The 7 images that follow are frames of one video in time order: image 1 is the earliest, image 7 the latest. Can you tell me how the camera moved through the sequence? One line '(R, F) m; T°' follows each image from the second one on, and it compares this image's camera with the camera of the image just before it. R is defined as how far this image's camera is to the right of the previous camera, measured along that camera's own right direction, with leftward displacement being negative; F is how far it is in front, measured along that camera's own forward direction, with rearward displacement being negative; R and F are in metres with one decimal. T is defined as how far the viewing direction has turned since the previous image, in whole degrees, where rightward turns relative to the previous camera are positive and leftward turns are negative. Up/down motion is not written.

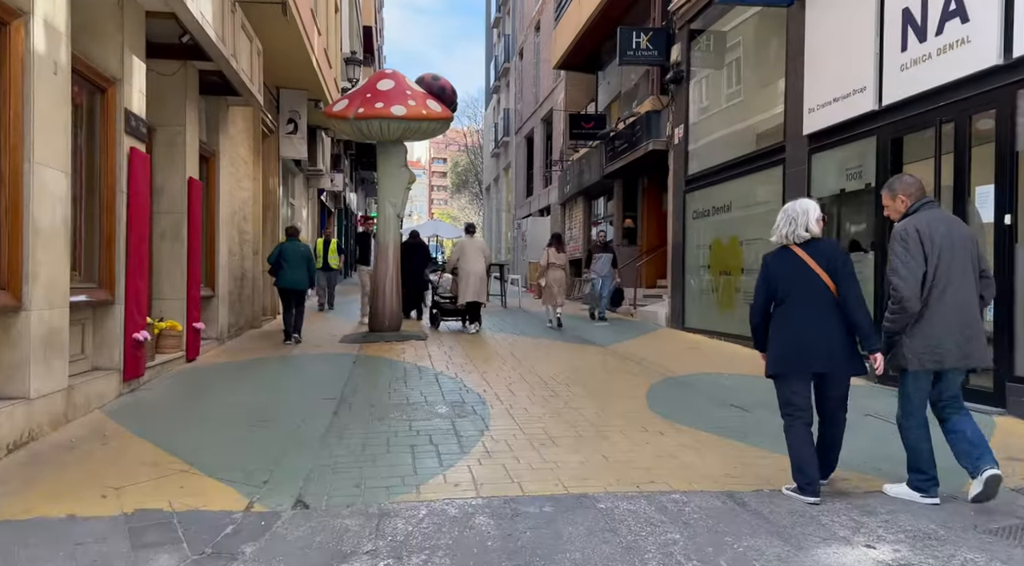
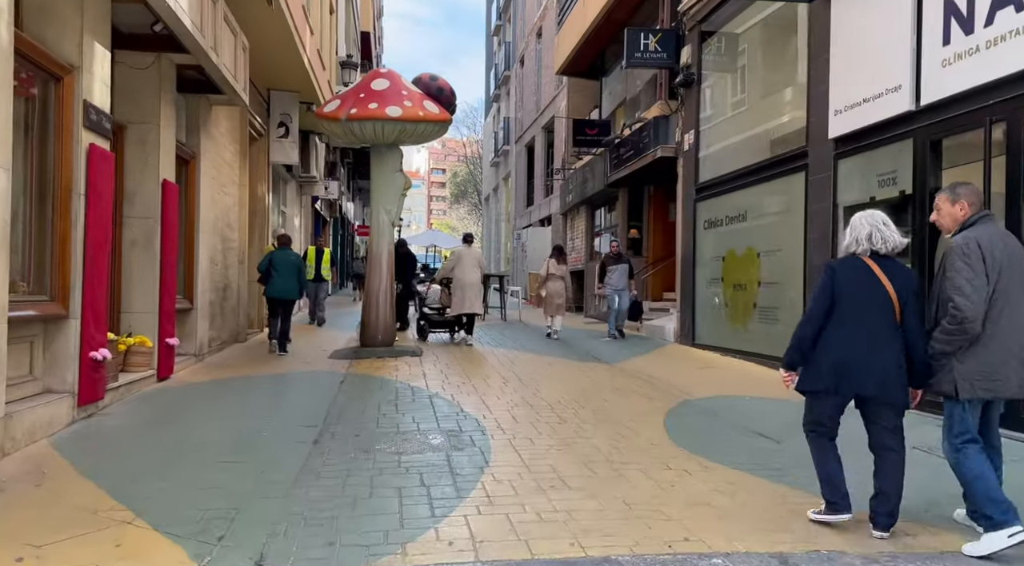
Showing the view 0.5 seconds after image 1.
(0.0, +0.7) m; 0°
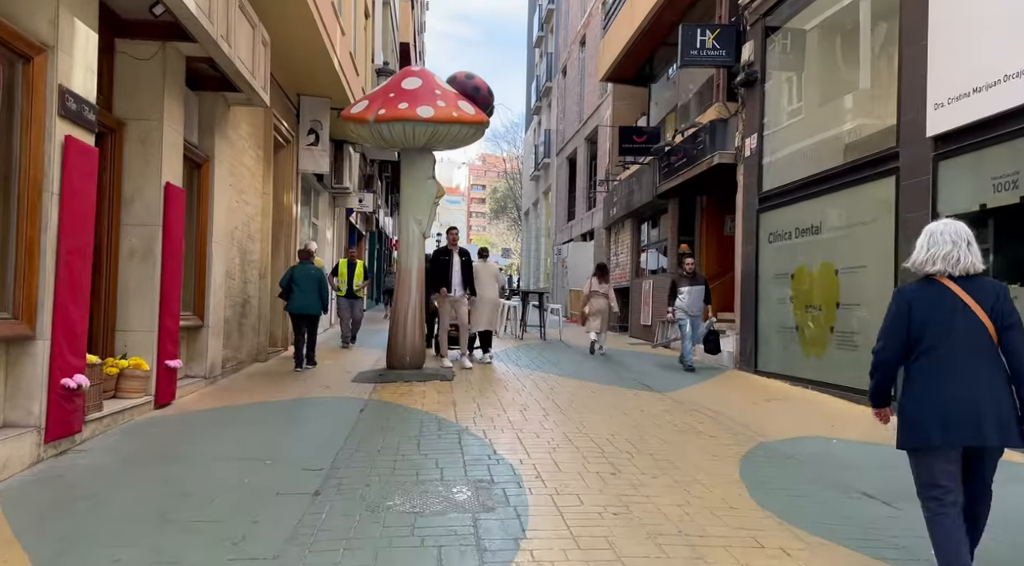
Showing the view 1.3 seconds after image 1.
(0.0, +1.0) m; -3°
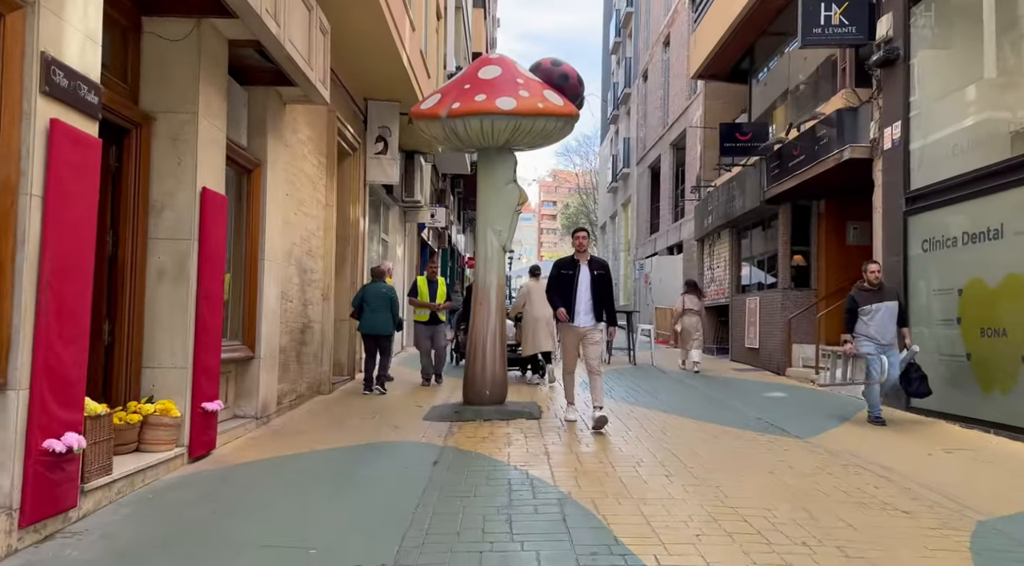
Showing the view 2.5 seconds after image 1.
(-0.3, +1.5) m; -5°
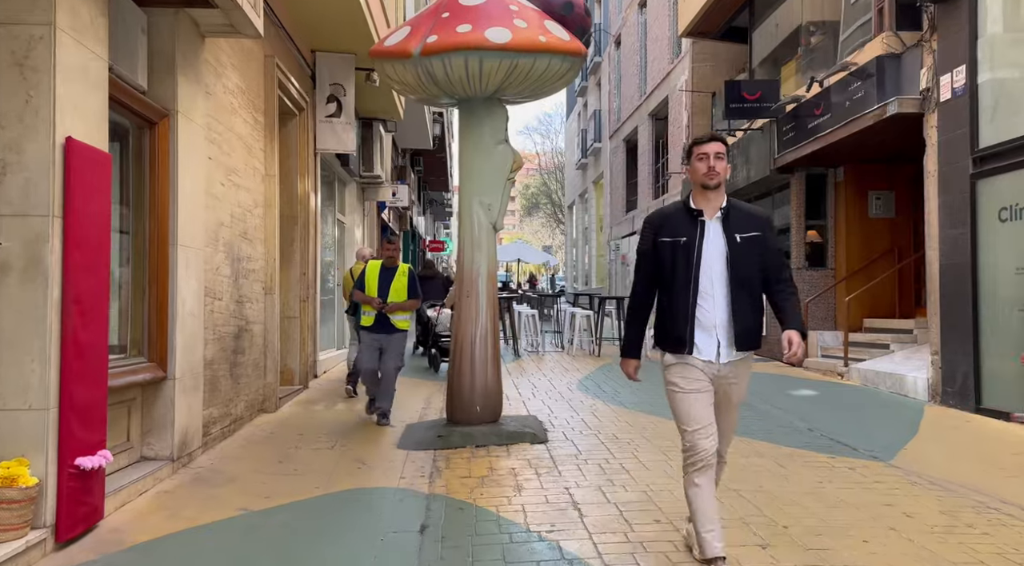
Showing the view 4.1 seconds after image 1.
(-0.3, +1.9) m; +3°
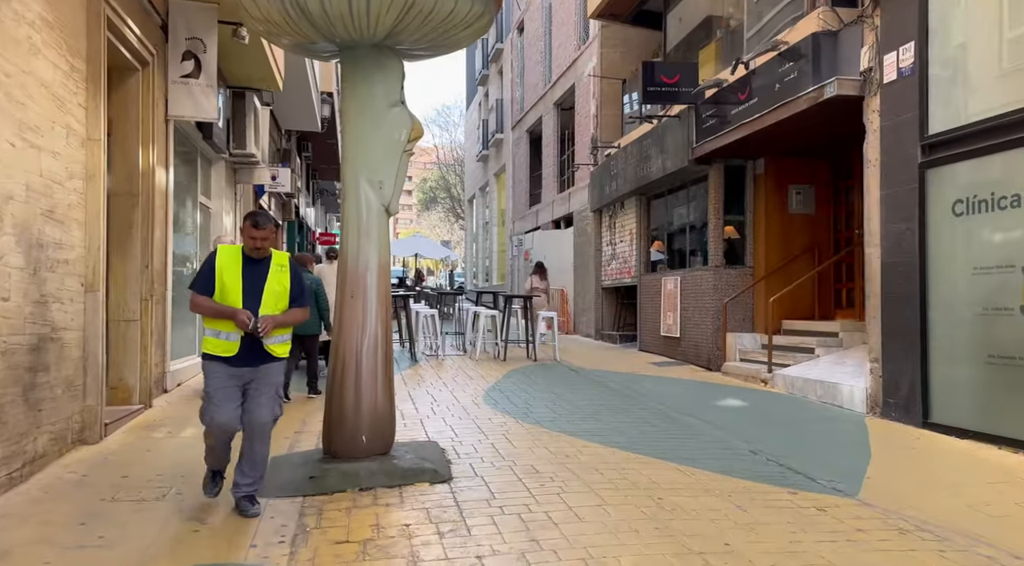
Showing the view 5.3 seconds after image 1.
(0.0, +1.3) m; +7°
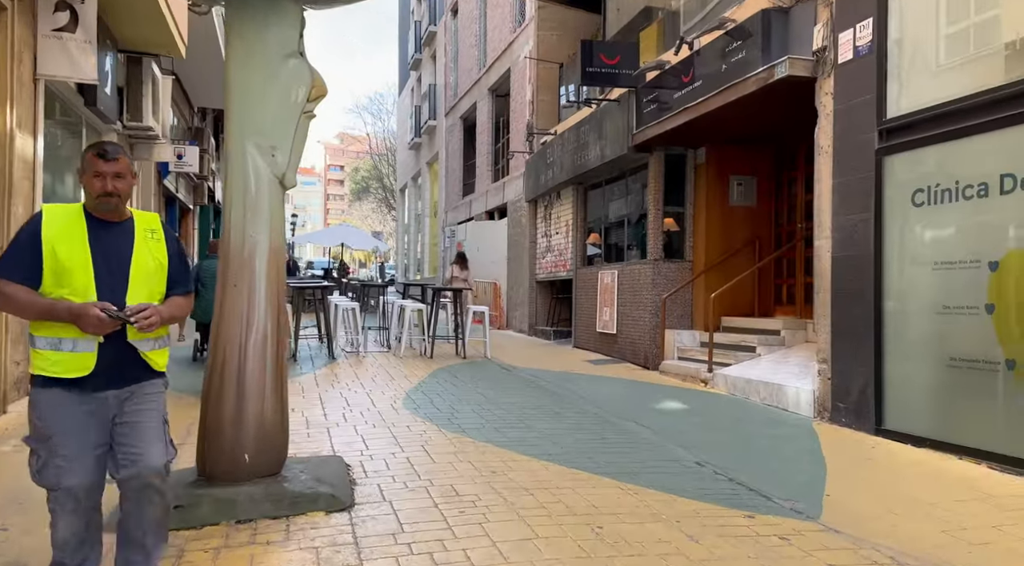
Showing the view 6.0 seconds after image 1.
(+0.1, +0.8) m; +5°
